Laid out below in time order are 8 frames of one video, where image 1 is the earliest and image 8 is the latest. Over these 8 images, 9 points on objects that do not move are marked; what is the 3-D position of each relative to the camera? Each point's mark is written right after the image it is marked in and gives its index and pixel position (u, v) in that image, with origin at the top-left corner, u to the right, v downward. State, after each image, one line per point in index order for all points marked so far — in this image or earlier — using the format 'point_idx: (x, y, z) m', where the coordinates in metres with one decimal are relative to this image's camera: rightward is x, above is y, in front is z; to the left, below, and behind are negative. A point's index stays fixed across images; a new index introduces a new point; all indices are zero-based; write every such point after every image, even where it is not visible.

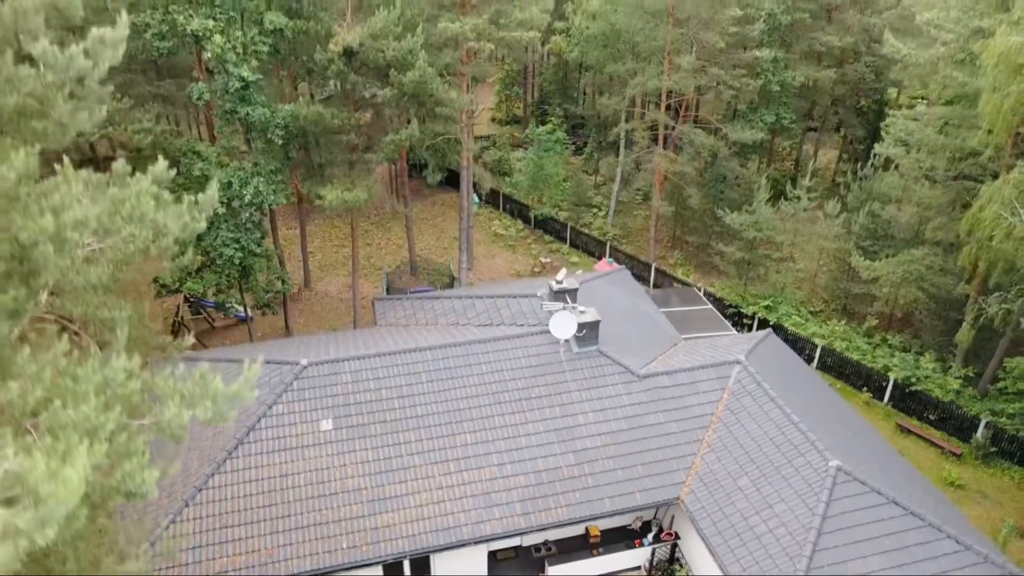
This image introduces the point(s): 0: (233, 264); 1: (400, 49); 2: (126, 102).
0: (-3.8, +0.3, +18.6) m
1: (-1.5, +3.2, +18.4) m
2: (-5.0, +2.4, +18.1) m
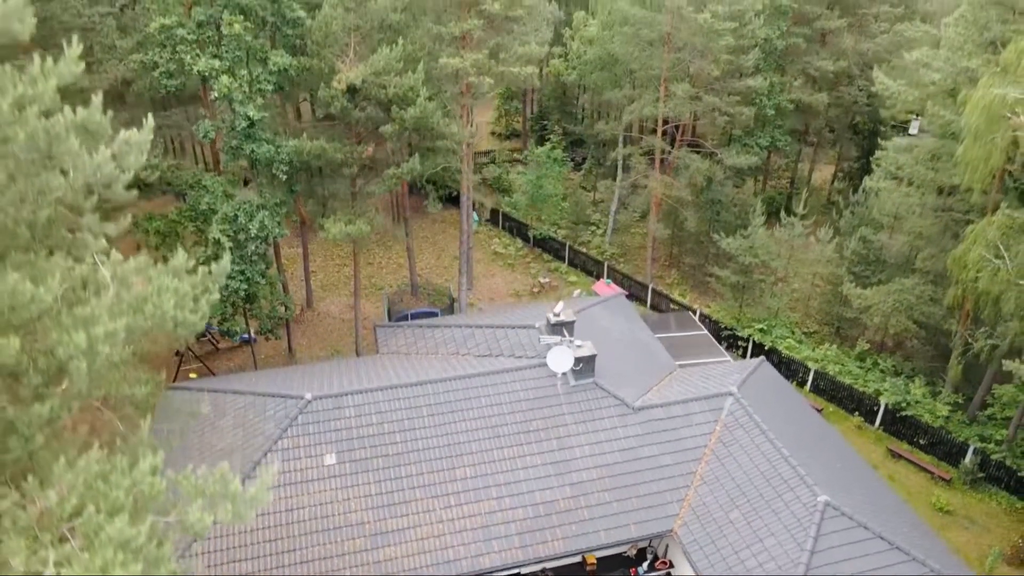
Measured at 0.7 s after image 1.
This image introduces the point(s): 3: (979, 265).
0: (-3.8, -0.1, +19.0) m
1: (-1.5, +2.8, +18.9) m
2: (-5.1, +2.0, +18.5) m
3: (+5.2, +0.2, +15.3) m
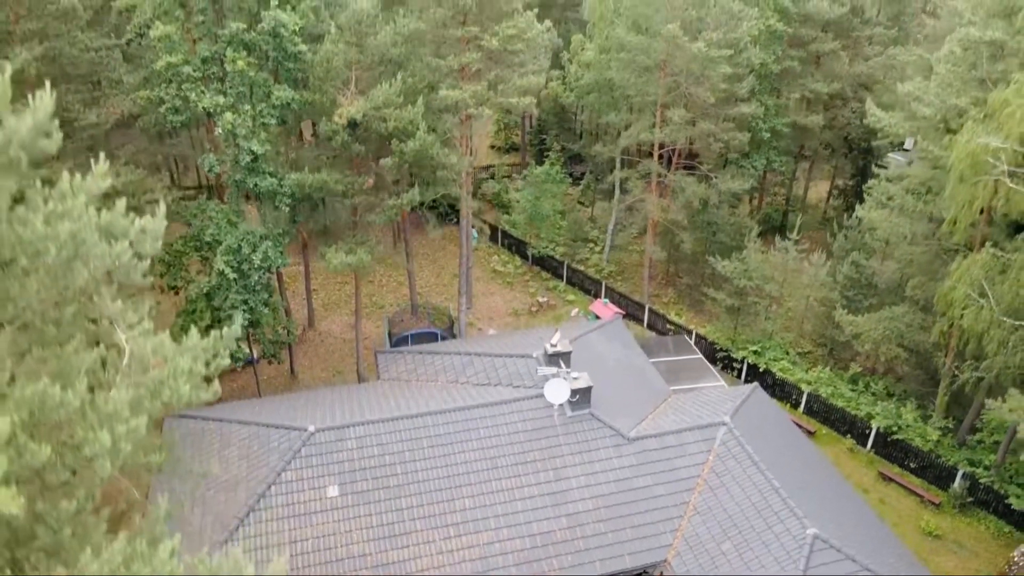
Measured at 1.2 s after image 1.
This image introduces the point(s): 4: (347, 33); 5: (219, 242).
0: (-3.8, -0.5, +19.4) m
1: (-1.5, +2.3, +19.3) m
2: (-5.1, +1.6, +18.9) m
3: (+5.1, -0.2, +15.7) m
4: (-2.3, +3.5, +19.1) m
5: (-4.0, +0.6, +18.9) m
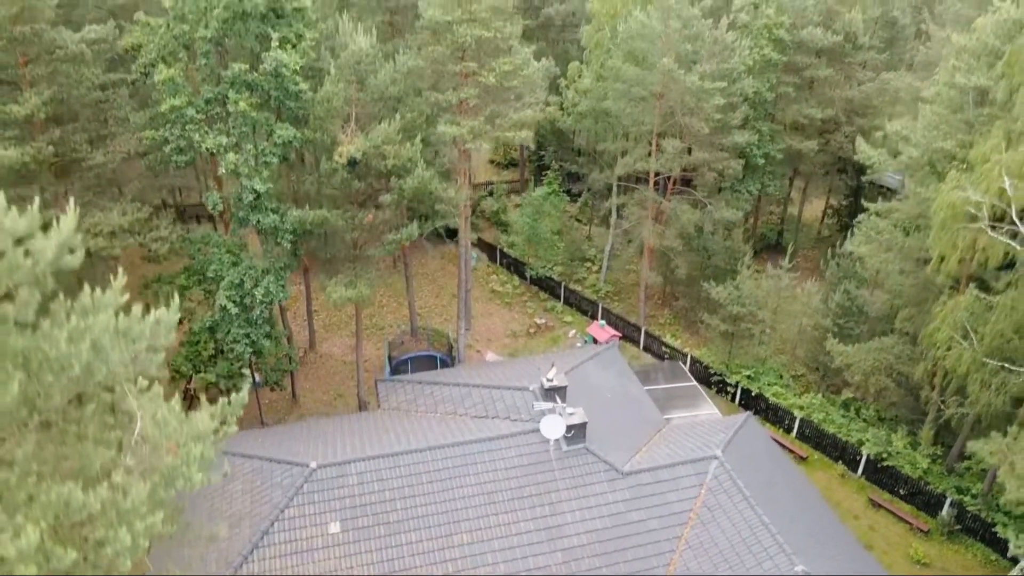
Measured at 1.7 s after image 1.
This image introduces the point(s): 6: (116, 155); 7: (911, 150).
0: (-3.9, -1.0, +19.9) m
1: (-1.6, +1.9, +19.7) m
2: (-5.1, +1.1, +19.3) m
3: (+5.1, -0.7, +16.1) m
4: (-2.3, +3.0, +19.5) m
5: (-4.1, +0.1, +19.4) m
6: (-5.5, +1.8, +19.2) m
7: (+5.3, +1.9, +18.5) m
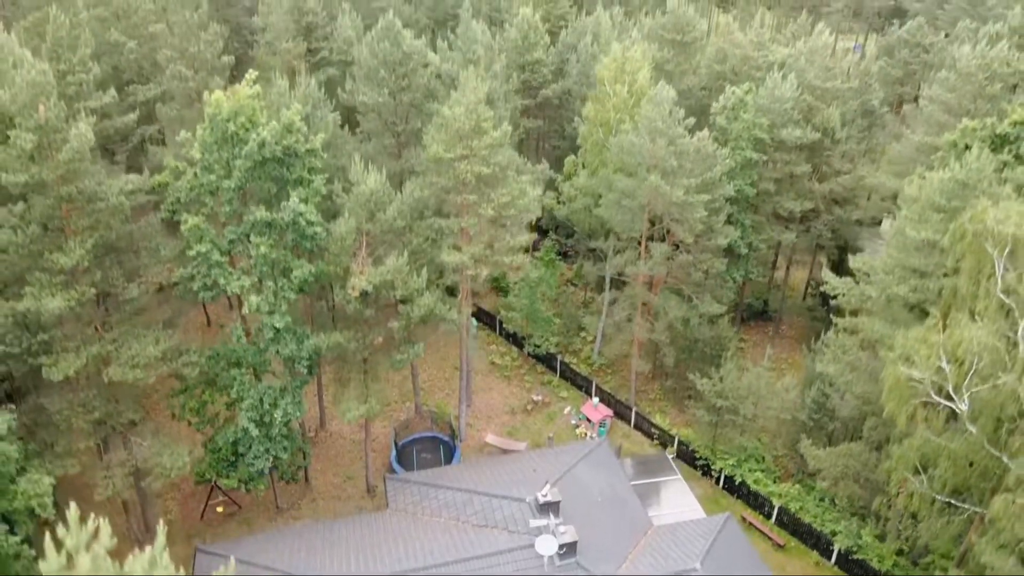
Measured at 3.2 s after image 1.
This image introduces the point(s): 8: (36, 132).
0: (-3.9, -2.8, +21.7) m
1: (-1.6, 0.0, +21.5) m
2: (-5.2, -0.7, +21.2) m
3: (+5.1, -2.5, +17.9) m
4: (-2.3, +1.2, +21.3) m
5: (-4.1, -1.7, +21.2) m
6: (-5.5, 0.0, +21.0) m
7: (+5.3, 0.0, +20.3) m
8: (-6.3, +2.0, +18.4) m
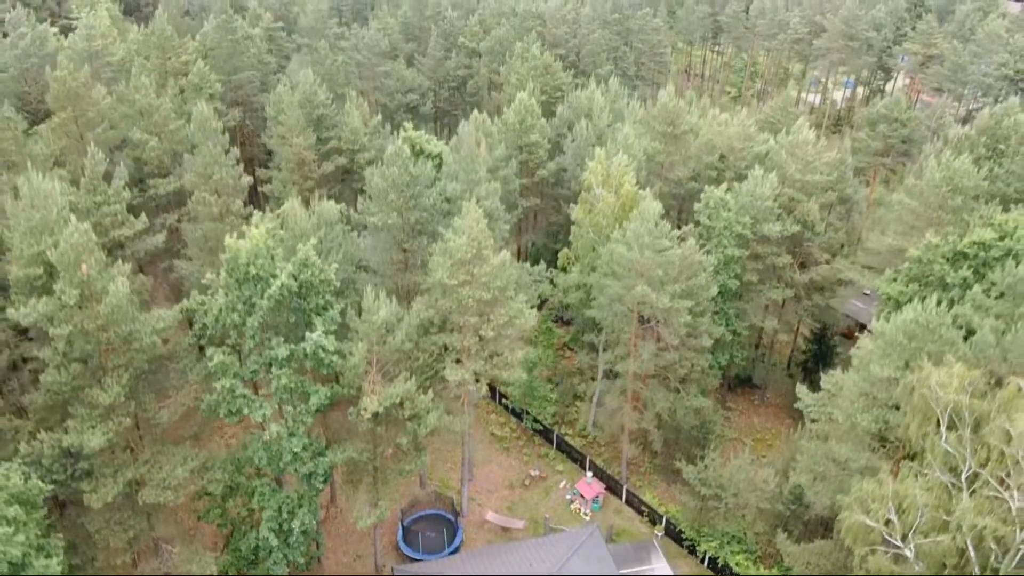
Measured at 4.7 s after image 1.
0: (-3.9, -4.8, +23.7) m
1: (-1.6, -2.0, +23.5) m
2: (-5.2, -2.8, +23.1) m
3: (+5.0, -4.5, +19.9) m
4: (-2.4, -0.8, +23.3) m
5: (-4.1, -3.7, +23.2) m
6: (-5.6, -2.0, +23.0) m
7: (+5.3, -2.0, +22.3) m
8: (-6.4, 0.0, +20.4) m
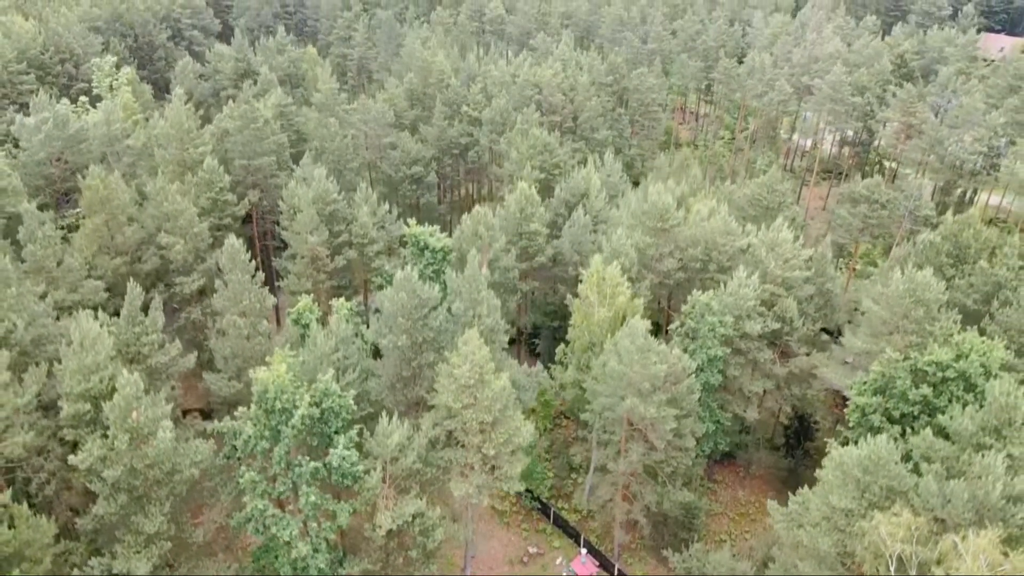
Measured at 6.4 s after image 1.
0: (-3.9, -7.2, +26.2) m
1: (-1.6, -4.4, +26.0) m
2: (-5.2, -5.1, +25.7) m
3: (+5.0, -6.9, +22.4) m
4: (-2.4, -3.2, +25.8) m
5: (-4.1, -6.1, +25.7) m
6: (-5.6, -4.4, +25.5) m
7: (+5.3, -4.4, +24.9) m
8: (-6.4, -2.4, +22.9) m
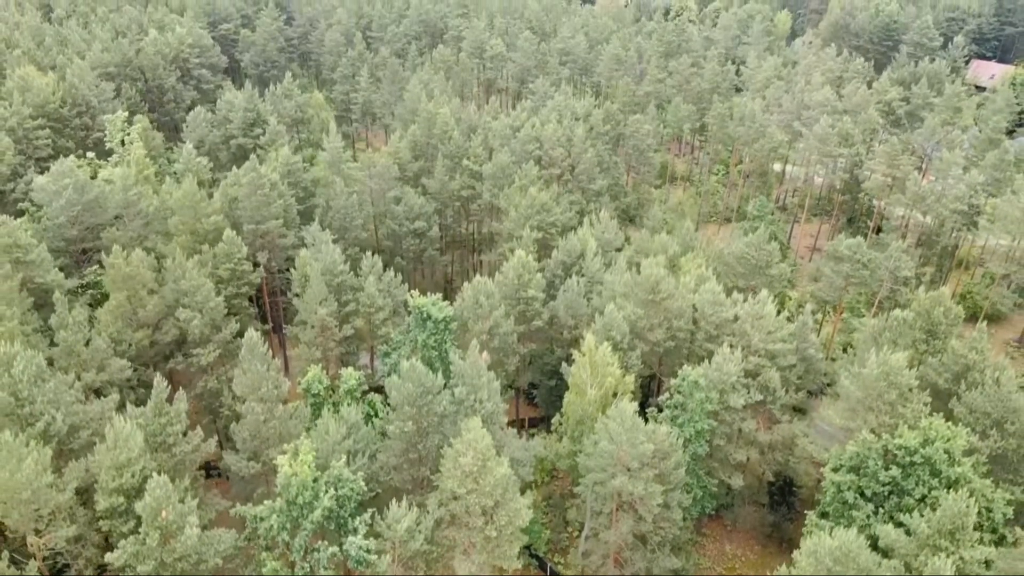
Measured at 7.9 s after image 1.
0: (-4.0, -9.2, +28.4) m
1: (-1.7, -6.4, +28.2) m
2: (-5.2, -7.1, +27.9) m
3: (+5.0, -8.9, +24.6) m
4: (-2.4, -5.2, +28.0) m
5: (-4.2, -8.1, +27.9) m
6: (-5.6, -6.4, +27.7) m
7: (+5.2, -6.4, +27.1) m
8: (-6.4, -4.4, +25.1) m
